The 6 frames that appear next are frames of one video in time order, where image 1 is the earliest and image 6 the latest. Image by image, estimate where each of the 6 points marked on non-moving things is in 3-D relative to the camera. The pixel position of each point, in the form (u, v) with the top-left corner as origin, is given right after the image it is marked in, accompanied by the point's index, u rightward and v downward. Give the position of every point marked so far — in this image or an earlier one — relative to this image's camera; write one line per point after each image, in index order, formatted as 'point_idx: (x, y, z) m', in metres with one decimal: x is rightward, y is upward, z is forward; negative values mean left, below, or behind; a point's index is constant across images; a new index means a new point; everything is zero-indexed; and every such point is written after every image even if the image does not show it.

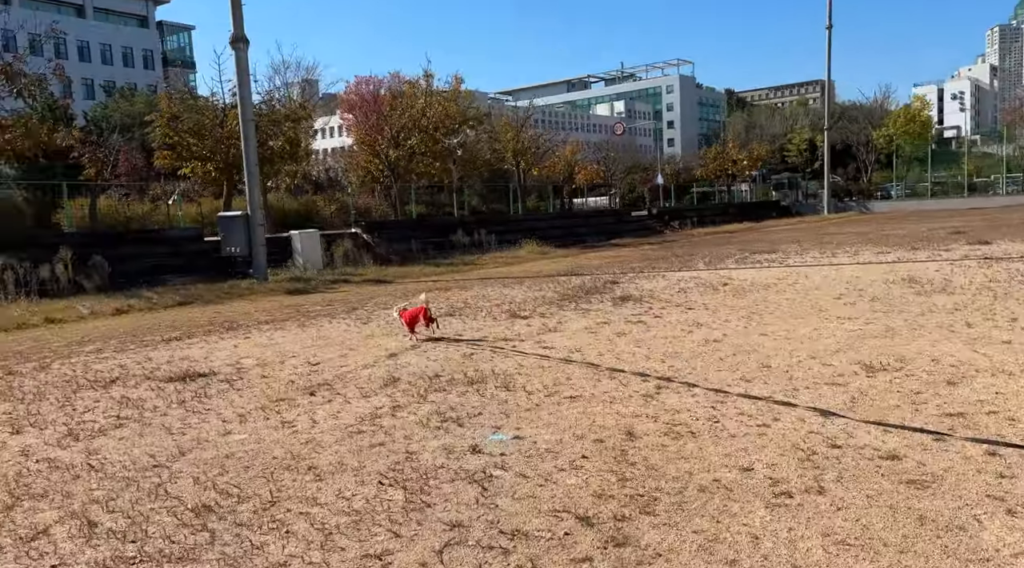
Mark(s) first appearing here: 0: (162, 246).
0: (-7.6, +0.8, +17.1) m
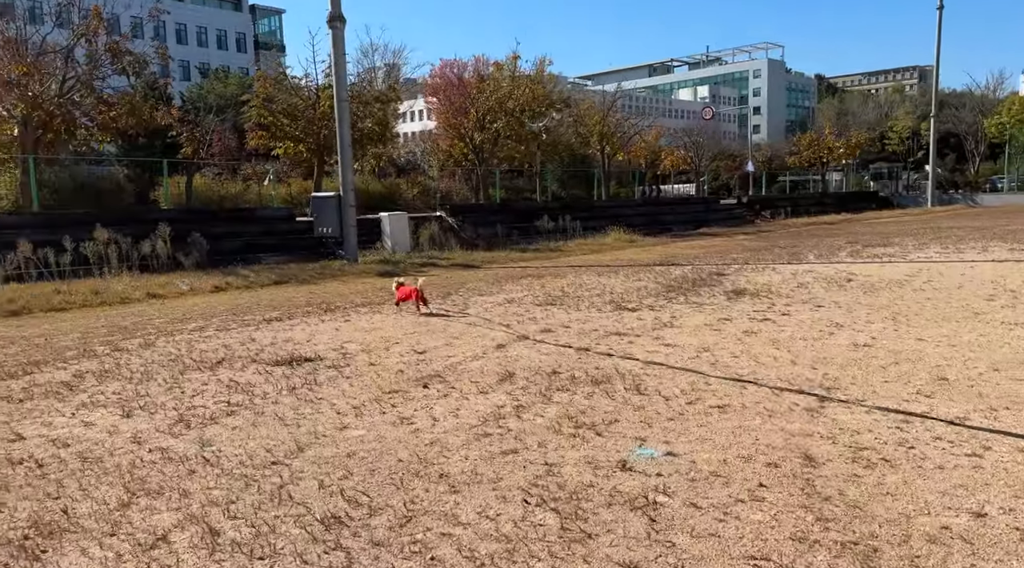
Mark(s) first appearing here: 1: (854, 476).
0: (-5.6, +1.3, +17.2) m
1: (+1.3, -0.7, +2.9) m
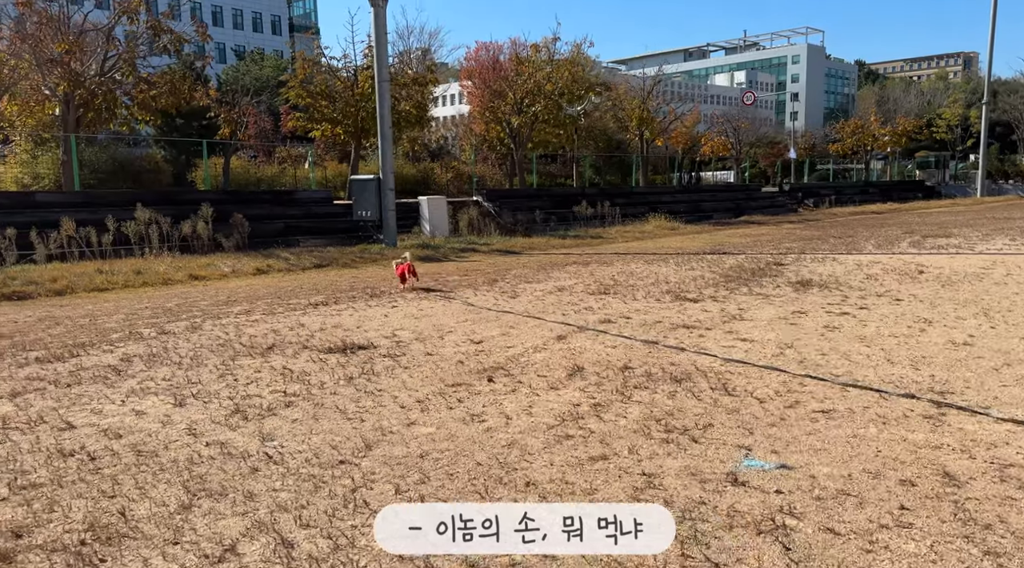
0: (-4.7, +1.6, +17.1) m
1: (+1.6, -0.7, +2.6) m
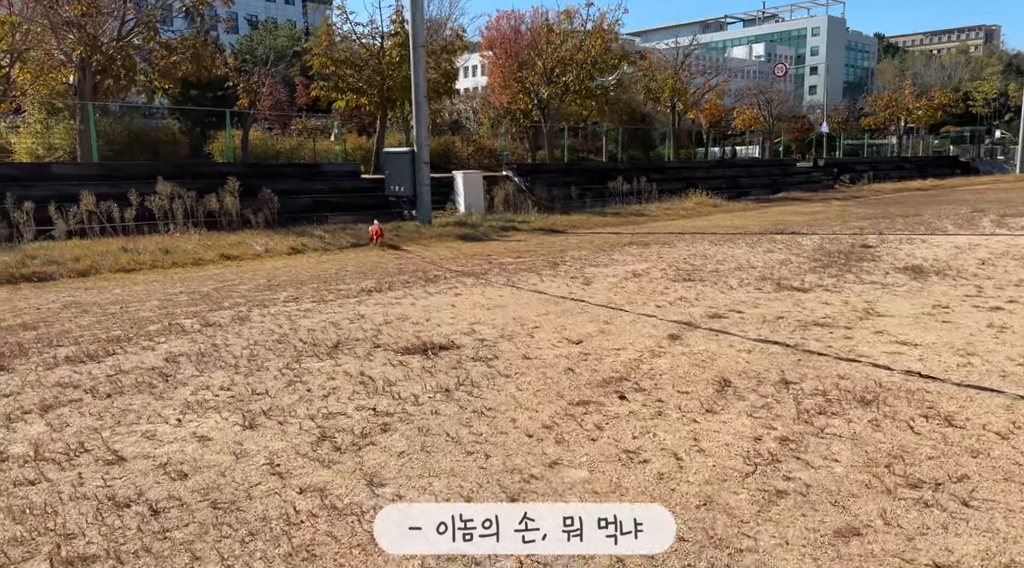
0: (-3.9, +2.1, +16.2) m
1: (+2.2, -0.8, +1.7) m
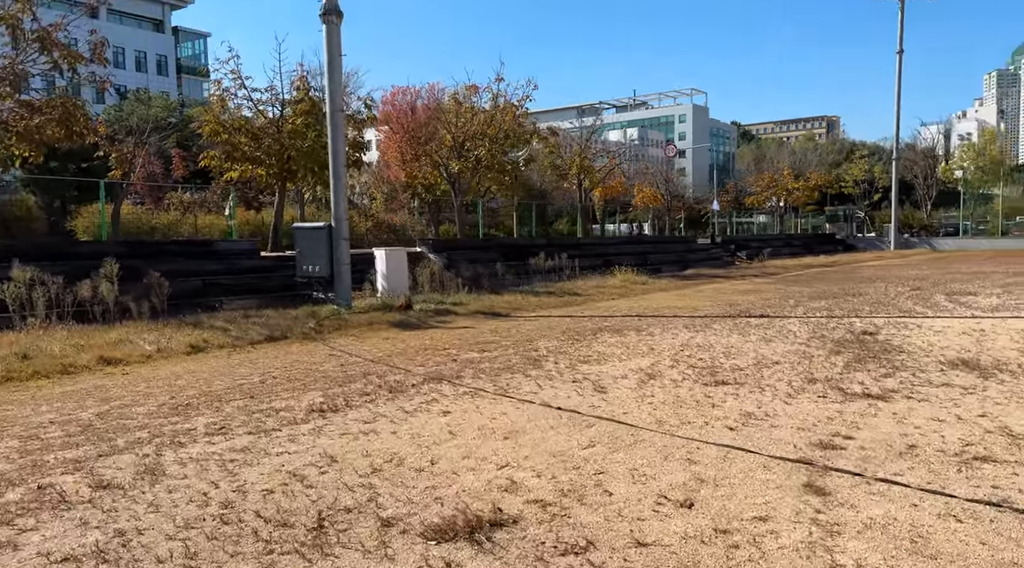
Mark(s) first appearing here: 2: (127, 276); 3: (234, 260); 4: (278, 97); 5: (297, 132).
0: (-5.2, +0.4, +14.0) m
1: (+3.1, -1.0, +0.4) m
2: (-6.1, +0.1, +12.6) m
3: (-4.9, +0.4, +14.4) m
4: (-5.6, +4.5, +19.2) m
5: (-4.9, +3.5, +18.2) m
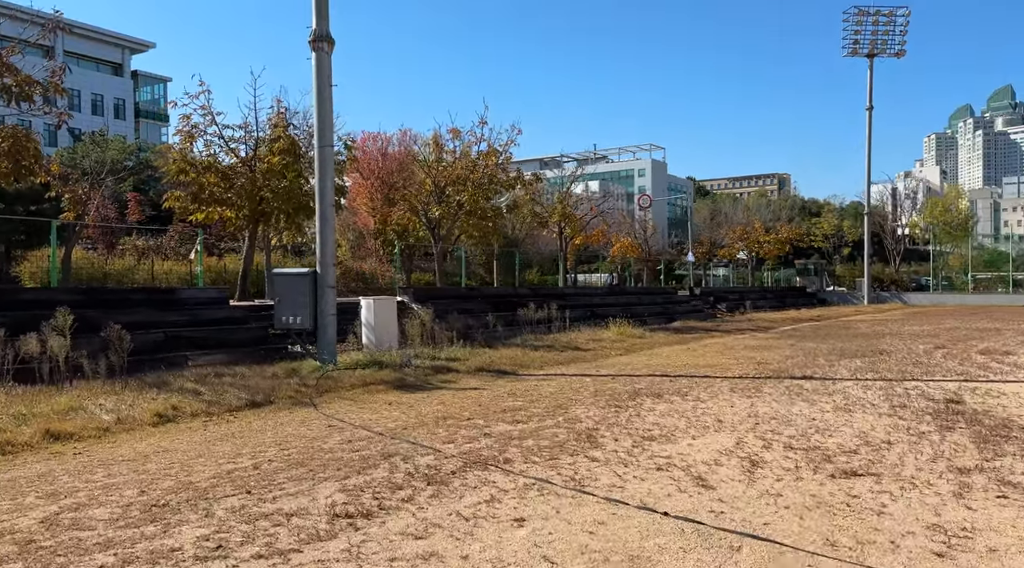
0: (-5.1, -0.4, +12.3) m
1: (+3.9, -1.1, -0.9) m
2: (-5.9, -0.6, +10.9) m
3: (-4.9, -0.4, +12.7) m
4: (-5.8, +3.4, +17.8) m
5: (-5.0, +2.4, +16.8) m
